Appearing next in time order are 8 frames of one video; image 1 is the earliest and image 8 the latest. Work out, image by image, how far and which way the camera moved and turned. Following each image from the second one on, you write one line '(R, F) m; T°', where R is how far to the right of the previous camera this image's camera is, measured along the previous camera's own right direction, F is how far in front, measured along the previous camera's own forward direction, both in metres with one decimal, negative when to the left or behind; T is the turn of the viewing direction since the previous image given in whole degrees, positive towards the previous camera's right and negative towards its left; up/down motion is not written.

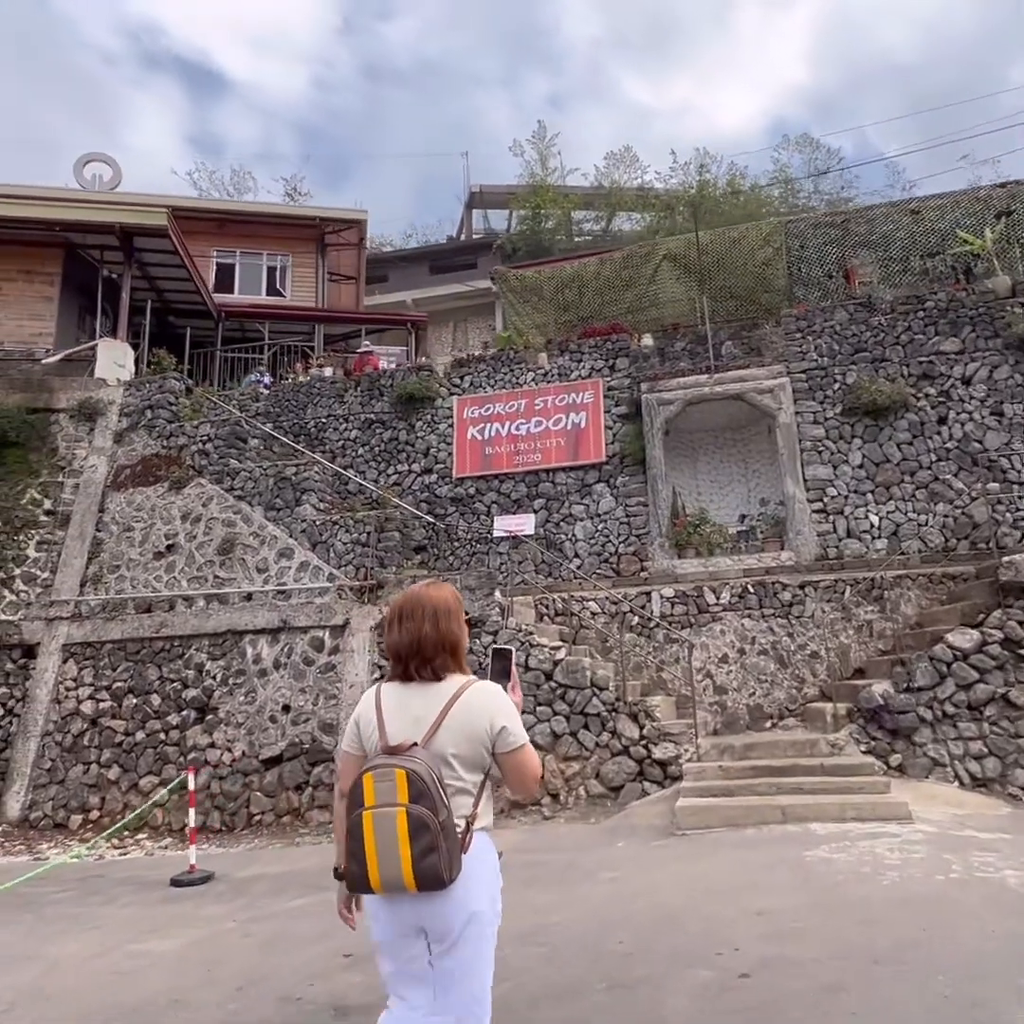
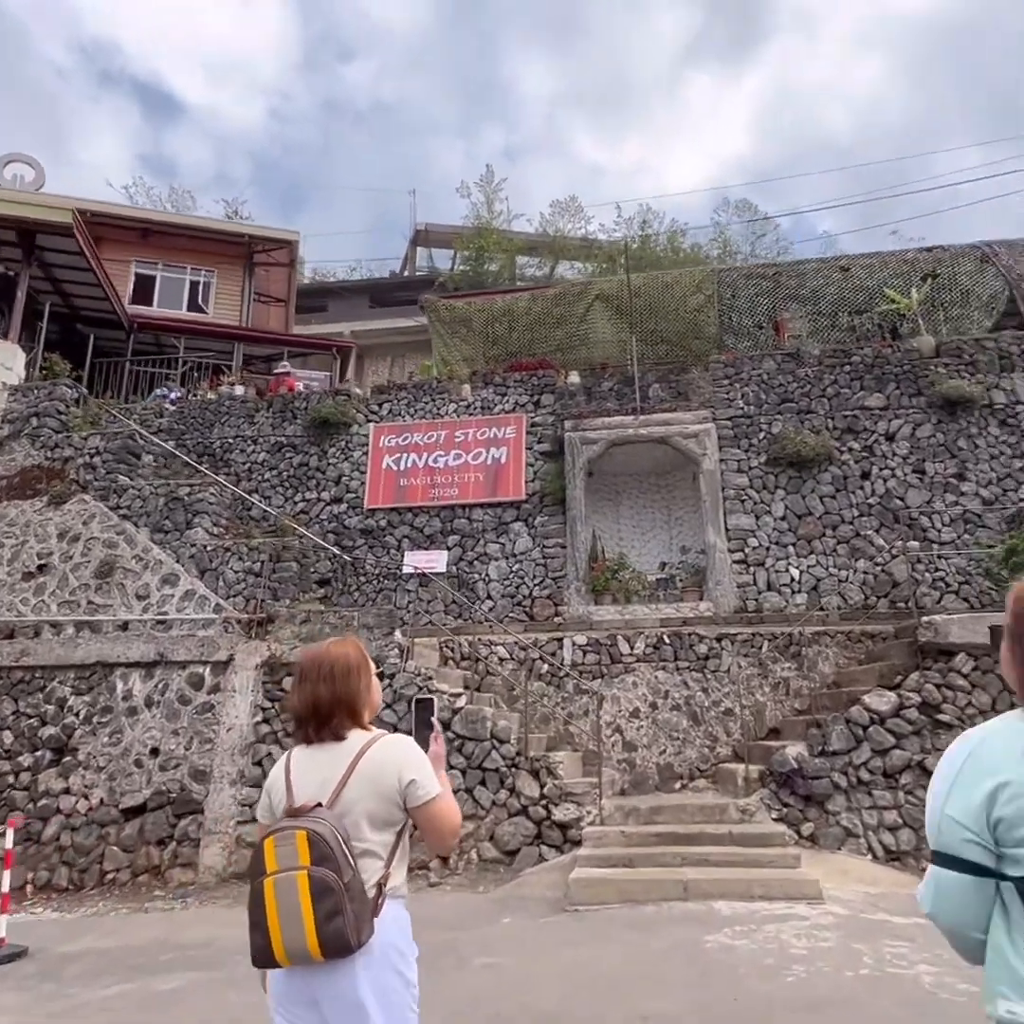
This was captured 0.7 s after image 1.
(+0.3, +0.5) m; +4°
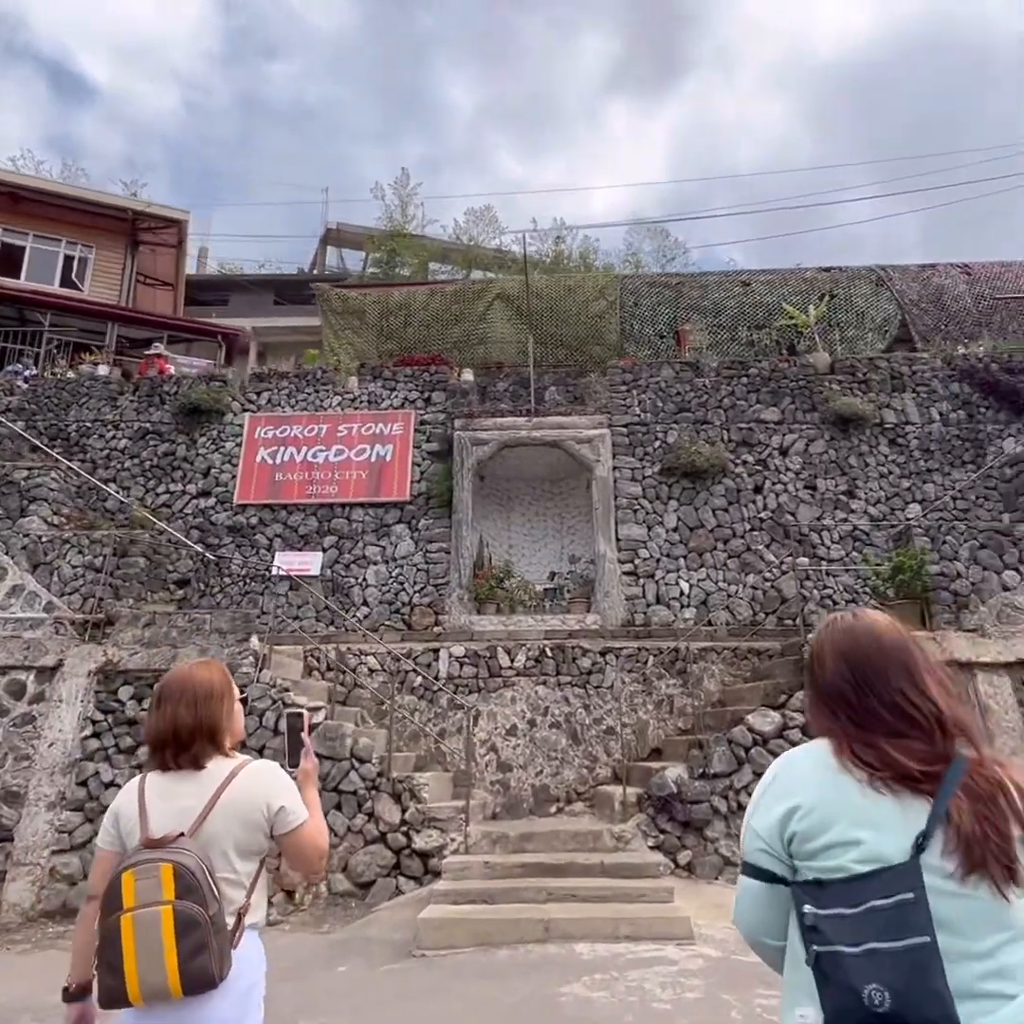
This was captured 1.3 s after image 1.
(+0.3, +0.6) m; +6°
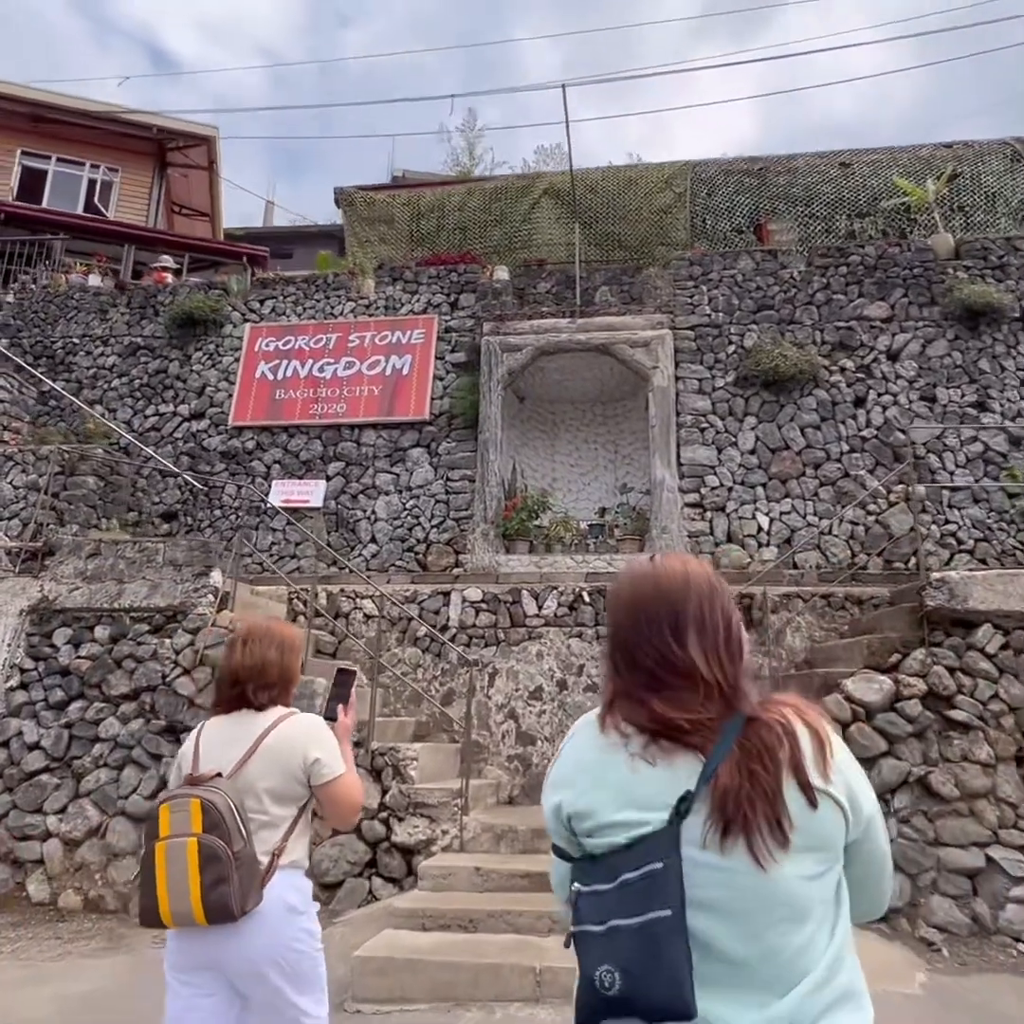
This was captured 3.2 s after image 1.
(+0.4, +1.7) m; -6°
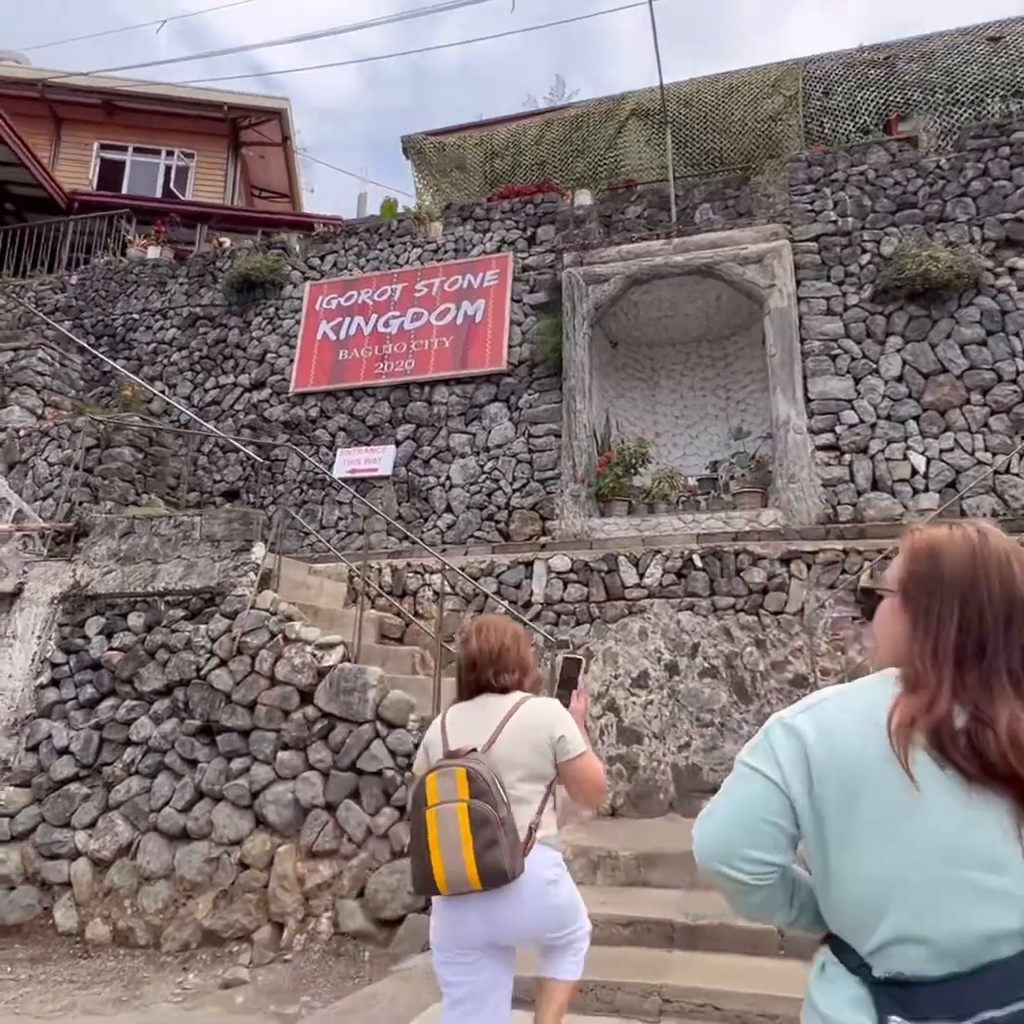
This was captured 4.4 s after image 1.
(+0.1, +1.1) m; -8°
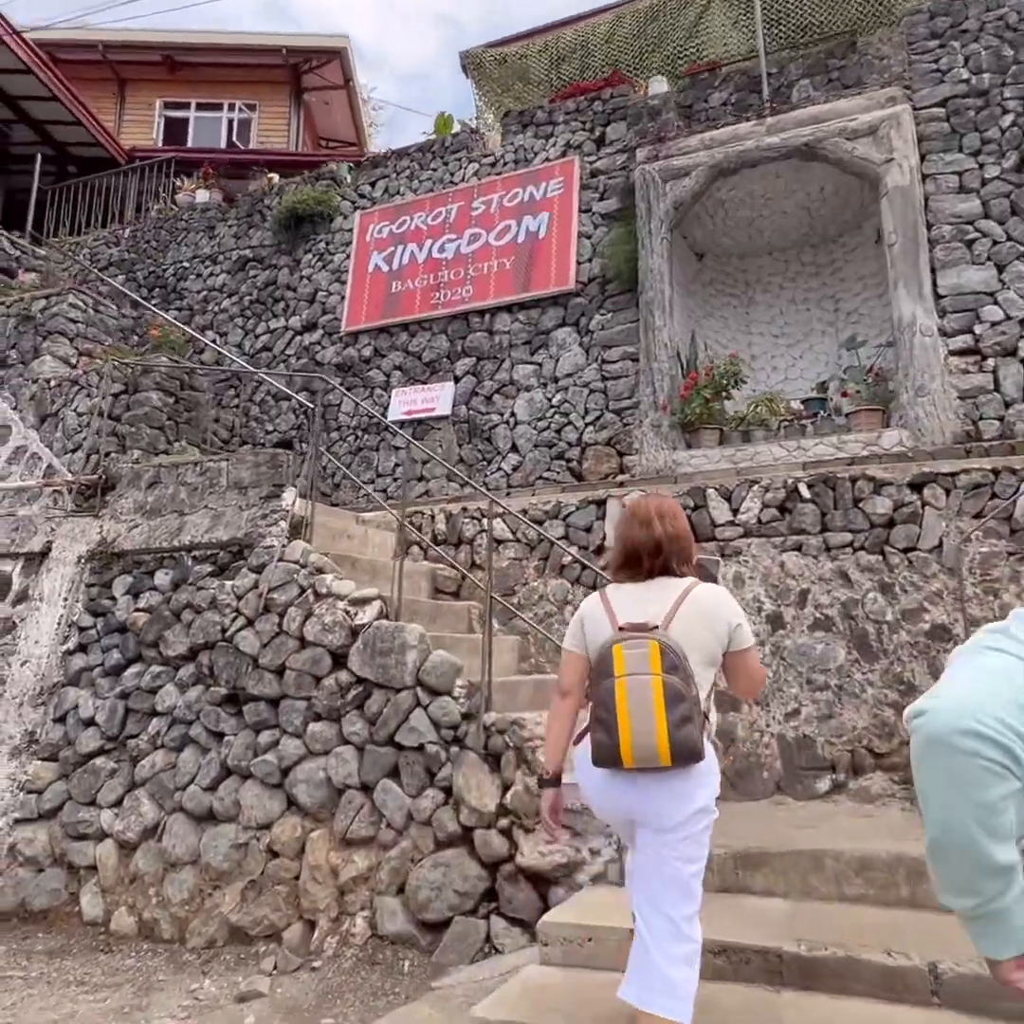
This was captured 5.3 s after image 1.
(+0.2, +0.8) m; -7°
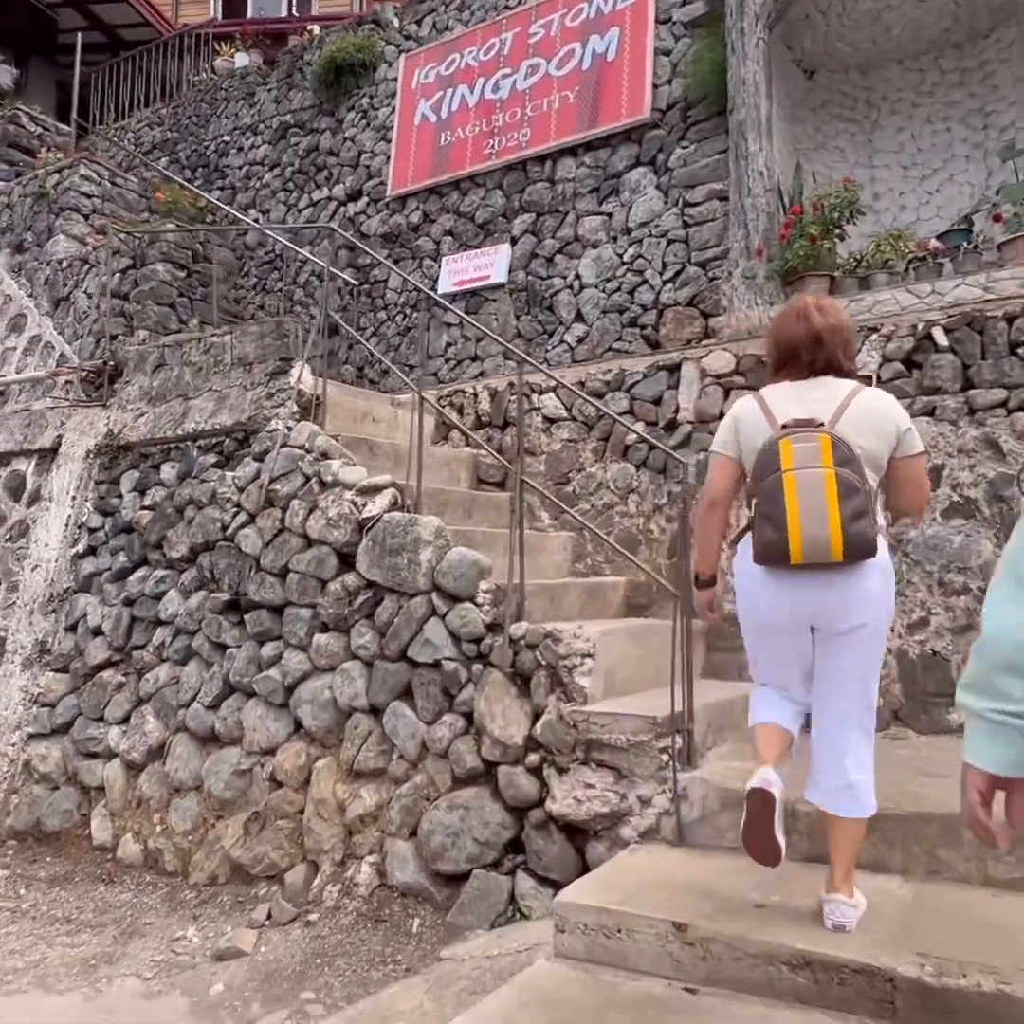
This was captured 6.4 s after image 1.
(+0.3, +0.8) m; -7°
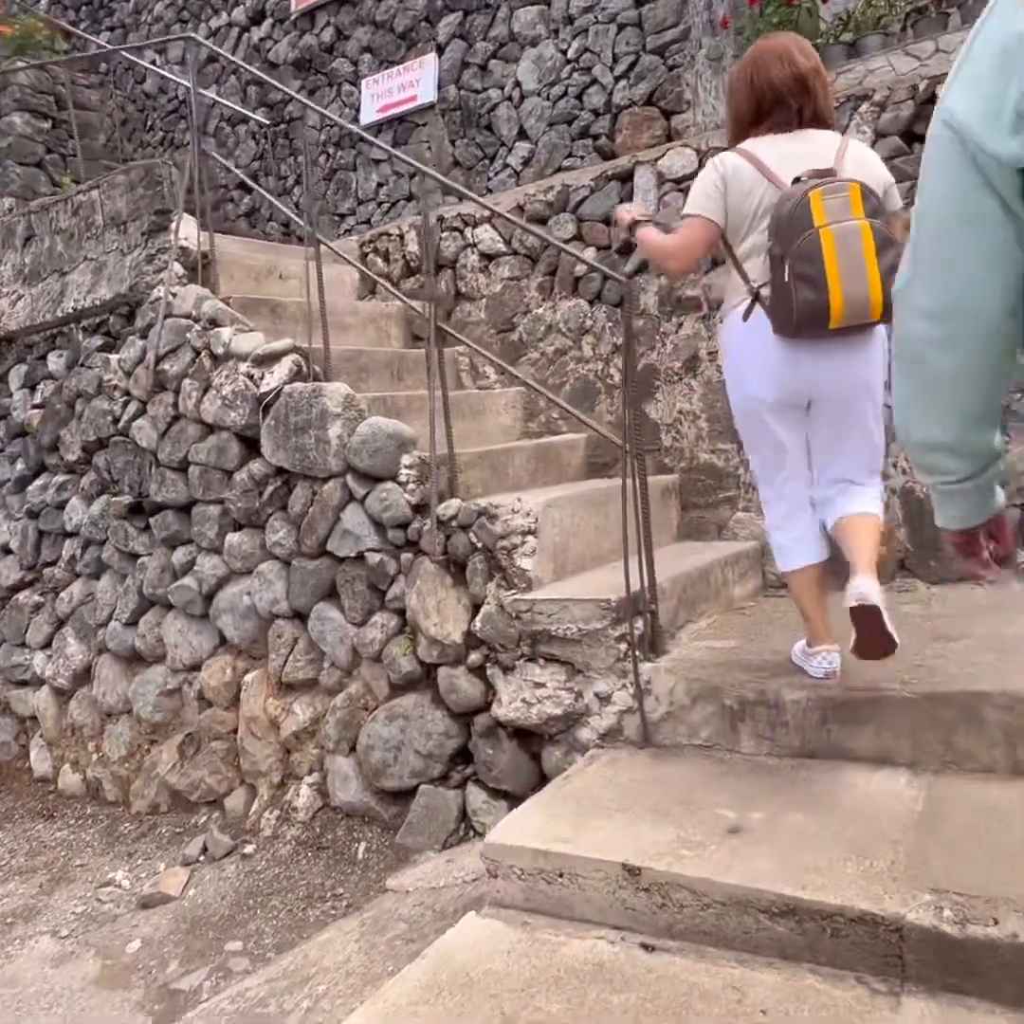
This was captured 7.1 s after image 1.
(+0.2, +0.5) m; -1°
